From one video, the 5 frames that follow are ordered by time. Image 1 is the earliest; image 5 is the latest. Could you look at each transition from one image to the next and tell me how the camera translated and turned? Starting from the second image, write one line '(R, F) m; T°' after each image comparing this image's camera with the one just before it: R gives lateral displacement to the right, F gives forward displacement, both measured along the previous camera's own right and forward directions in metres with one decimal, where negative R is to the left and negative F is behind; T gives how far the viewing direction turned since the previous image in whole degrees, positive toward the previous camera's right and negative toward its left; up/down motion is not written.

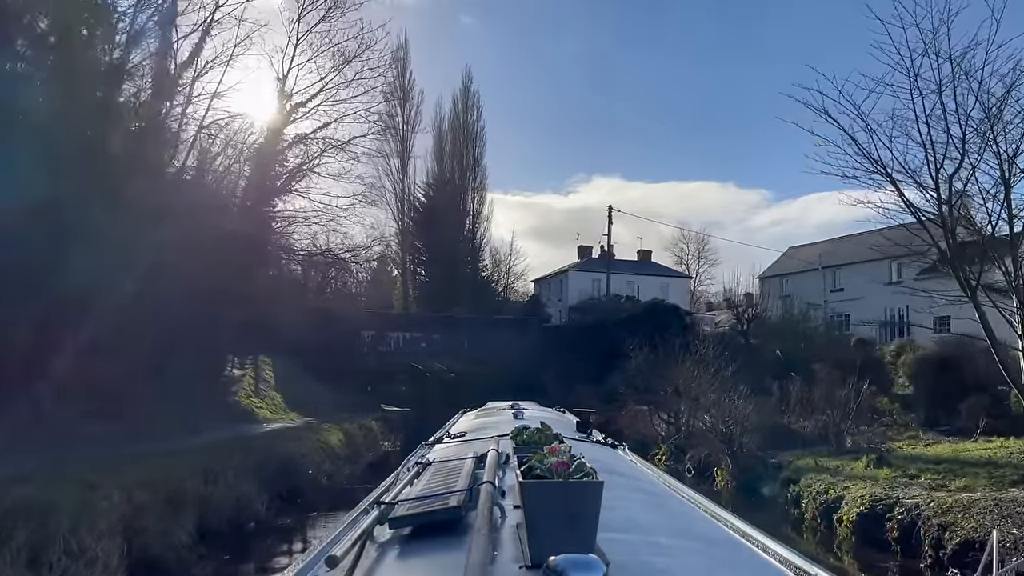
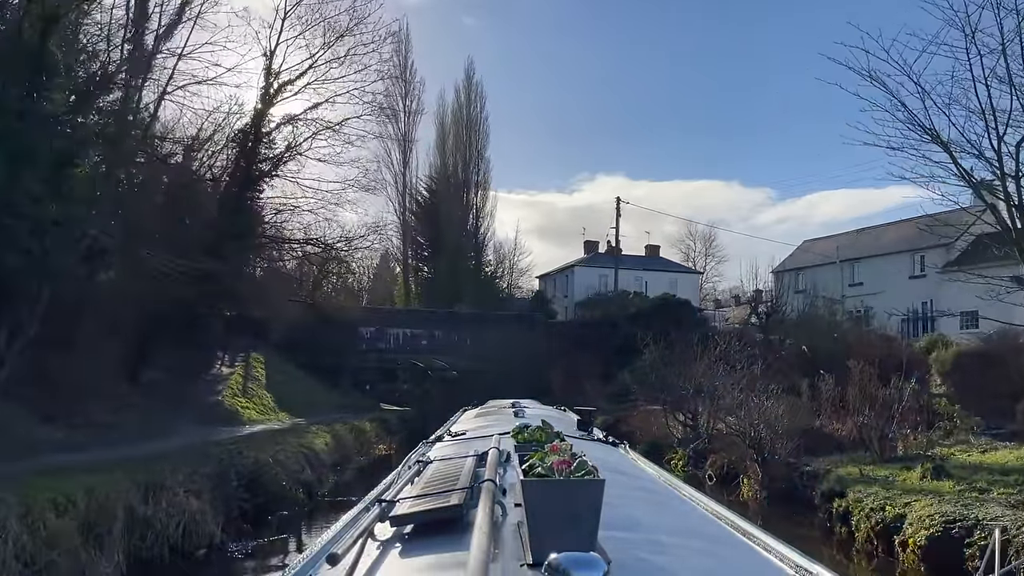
(0.0, +1.2) m; 0°
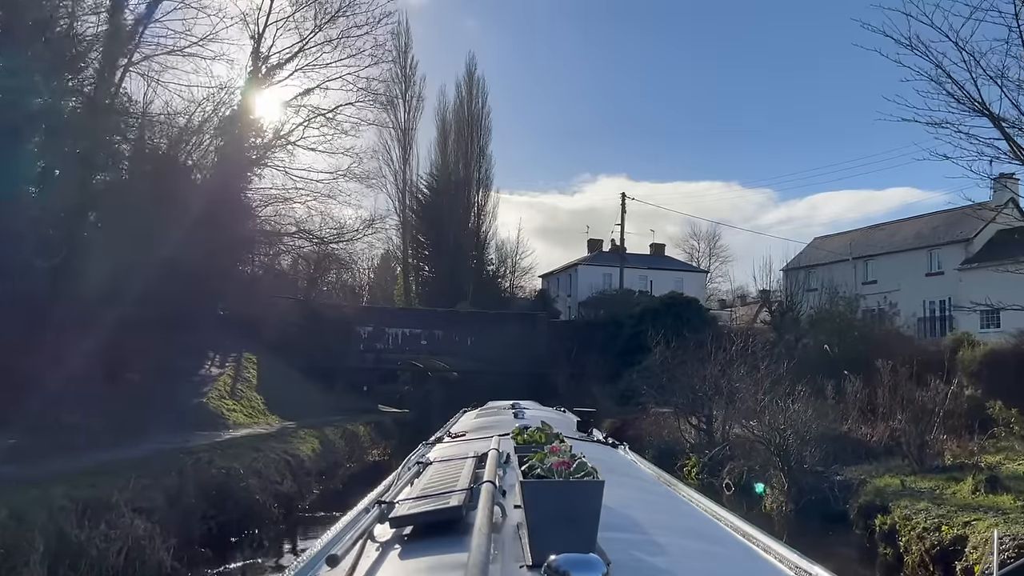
(0.0, +0.9) m; 0°
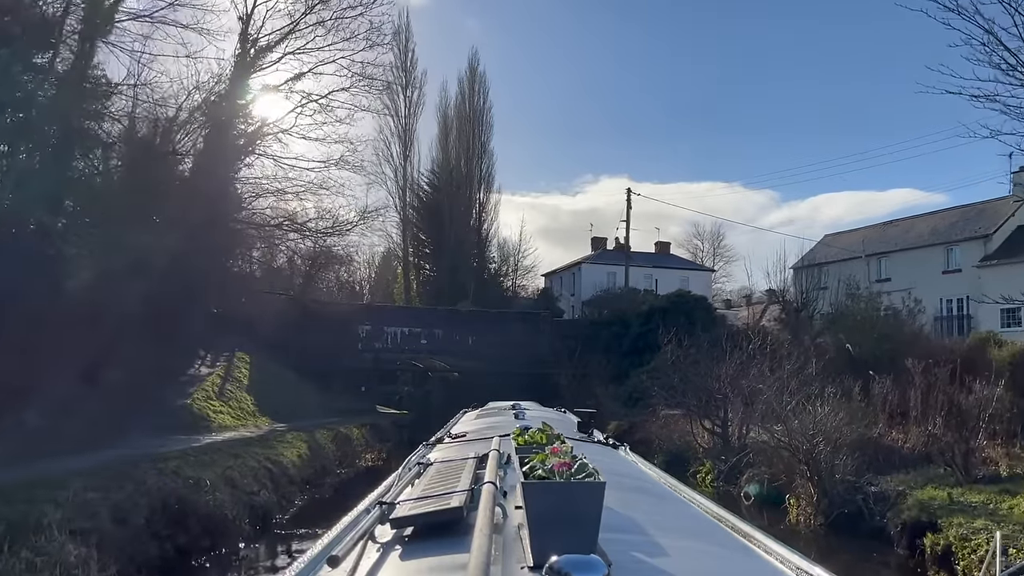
(0.0, +0.8) m; 0°
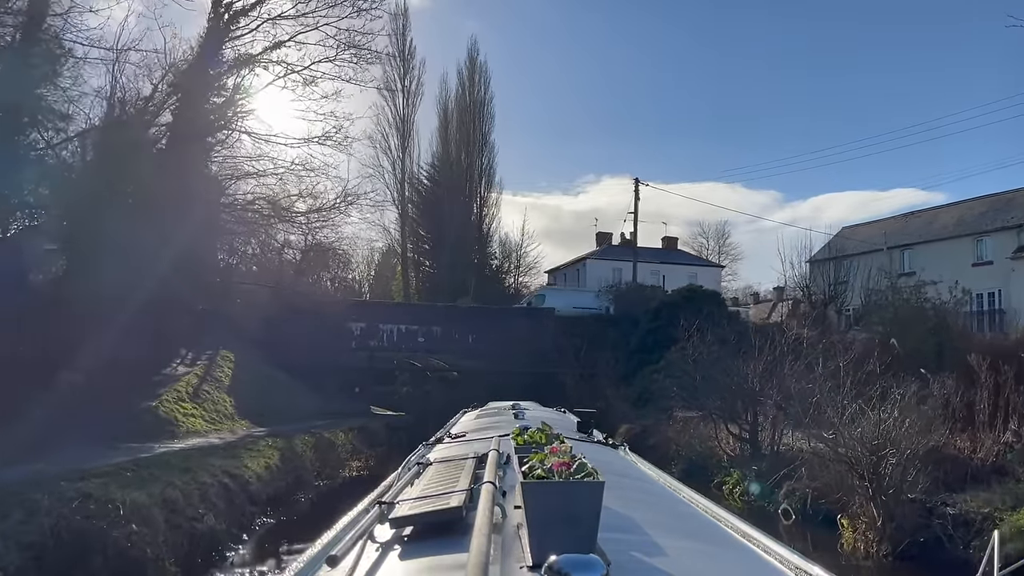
(0.0, +1.5) m; 0°
